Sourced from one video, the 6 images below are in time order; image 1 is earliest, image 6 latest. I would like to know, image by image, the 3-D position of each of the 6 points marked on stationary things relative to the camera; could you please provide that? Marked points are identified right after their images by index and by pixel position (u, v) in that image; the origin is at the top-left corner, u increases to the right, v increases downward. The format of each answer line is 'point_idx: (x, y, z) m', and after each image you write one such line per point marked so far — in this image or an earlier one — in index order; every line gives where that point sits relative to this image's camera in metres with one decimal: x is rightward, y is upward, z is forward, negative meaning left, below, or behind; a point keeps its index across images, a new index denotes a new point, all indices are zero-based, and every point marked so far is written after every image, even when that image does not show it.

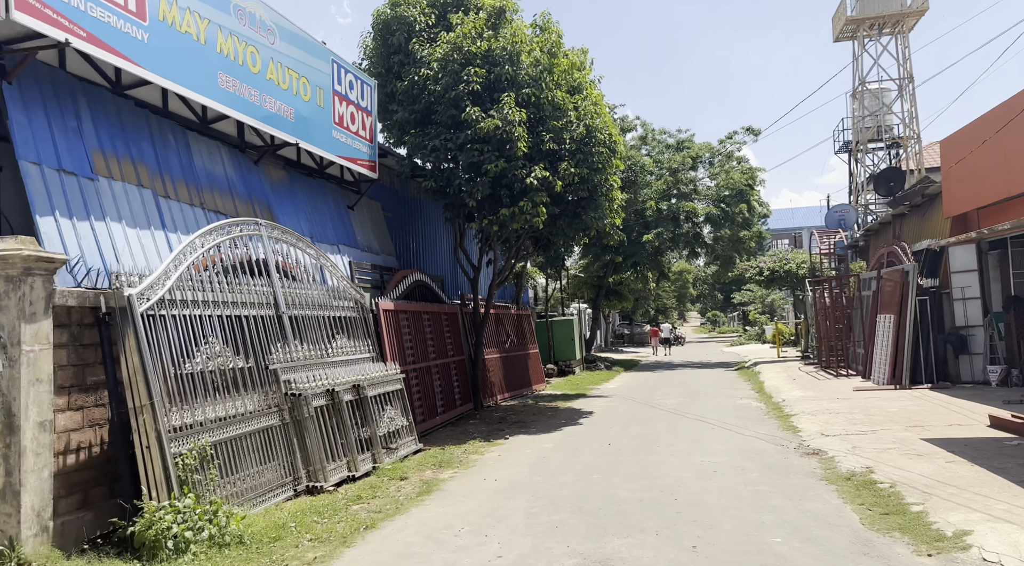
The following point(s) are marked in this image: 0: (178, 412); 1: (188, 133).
0: (-3.1, -1.2, +6.8) m
1: (-4.1, +1.9, +9.5) m
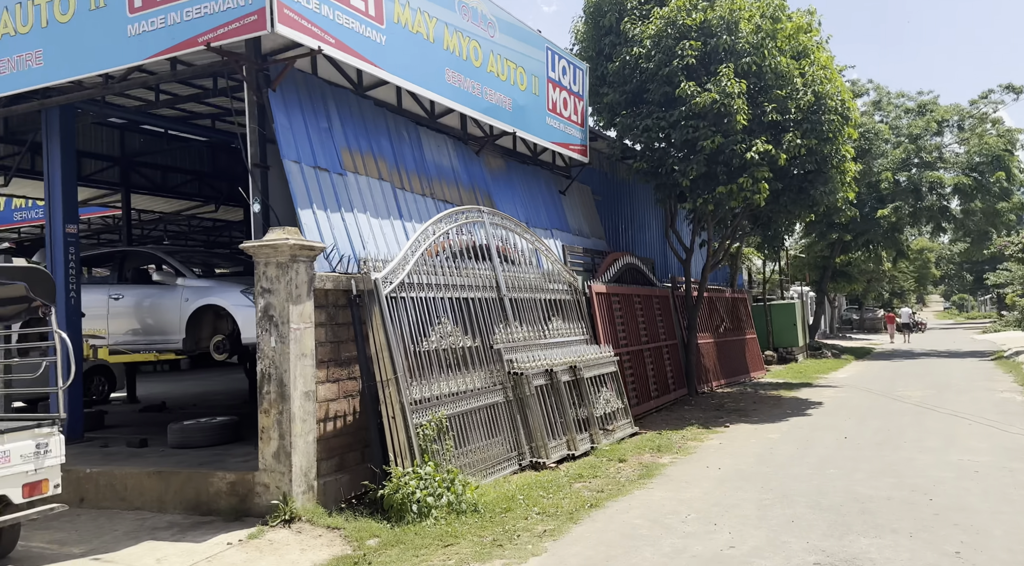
0: (-0.9, -1.0, +7.3) m
1: (-1.3, +2.1, +10.2) m
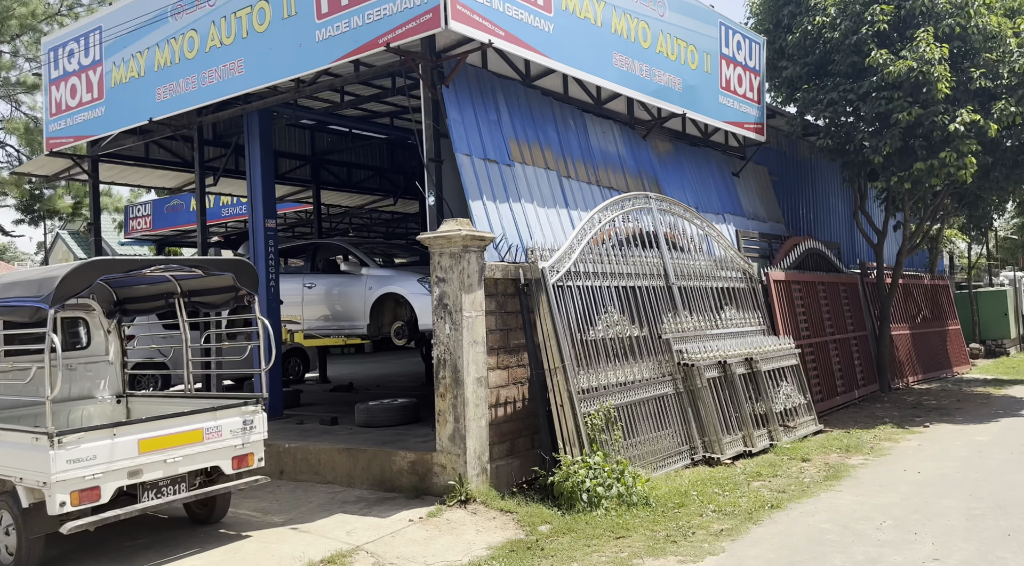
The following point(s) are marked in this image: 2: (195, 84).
0: (+0.7, -0.9, +7.3) m
1: (+1.0, +2.3, +10.1) m
2: (-3.9, +2.4, +9.2) m
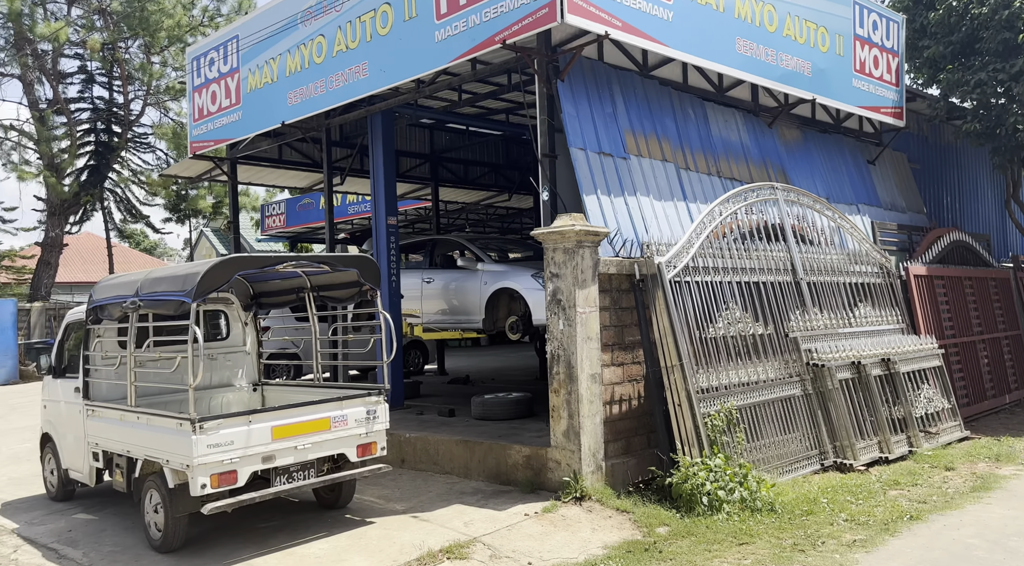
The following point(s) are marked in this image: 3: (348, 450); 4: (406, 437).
0: (+1.8, -0.9, +7.0) m
1: (+2.5, +2.3, +9.8) m
2: (-2.4, +2.5, +9.6) m
3: (-1.4, -1.4, +6.3) m
4: (-1.2, -1.7, +8.1) m
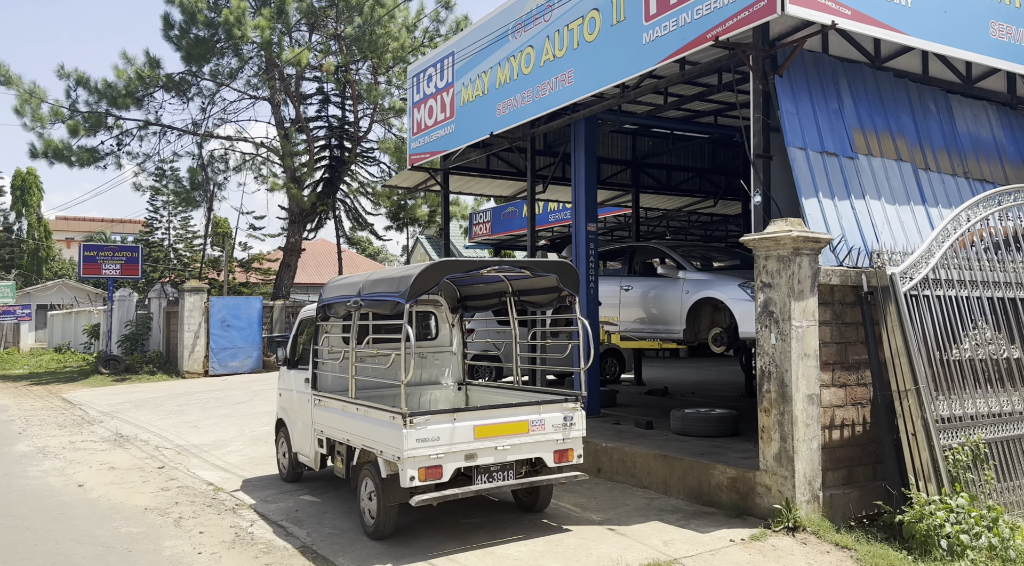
0: (+3.6, -1.0, +6.2) m
1: (+5.0, +2.1, +8.6) m
2: (+0.2, +2.4, +9.7) m
3: (+0.3, -1.4, +6.3) m
4: (+1.0, -1.7, +8.0) m
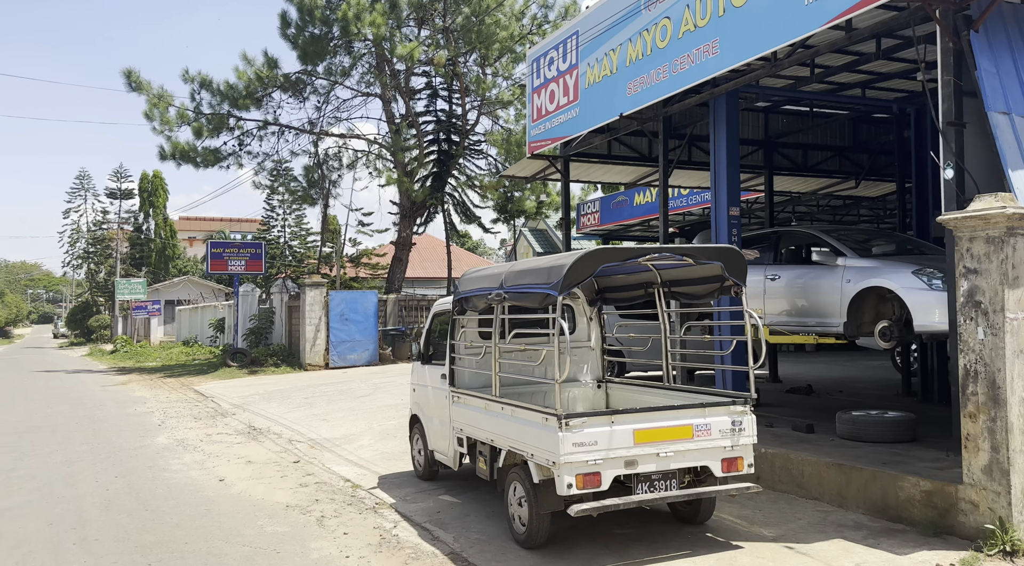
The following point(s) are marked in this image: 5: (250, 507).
0: (+4.8, -0.9, +5.2) m
1: (+6.5, +2.3, +7.4) m
2: (+1.9, +2.6, +9.1) m
3: (+1.5, -1.4, +5.7) m
4: (+2.4, -1.6, +7.3) m
5: (-2.6, -2.2, +7.4) m
